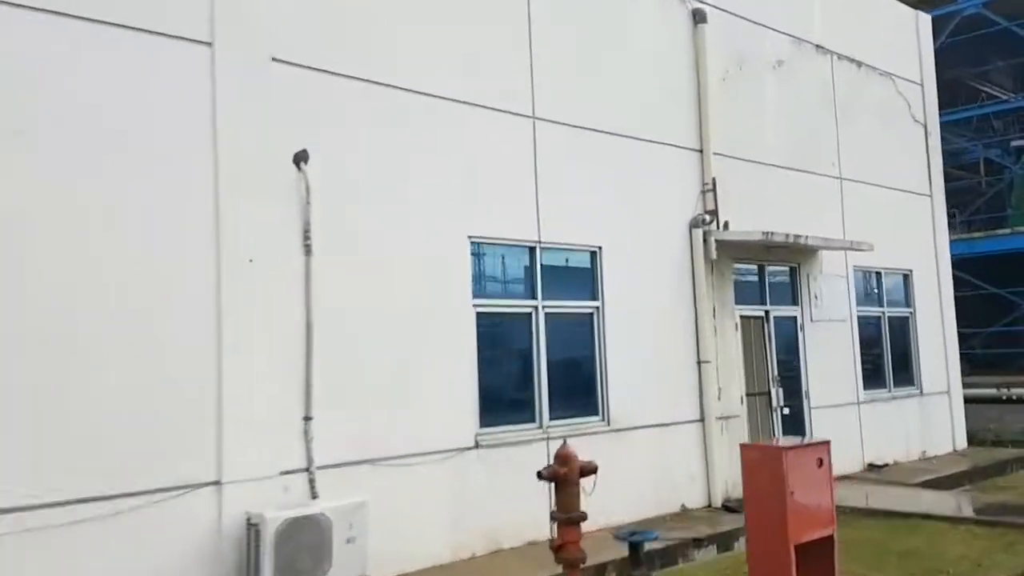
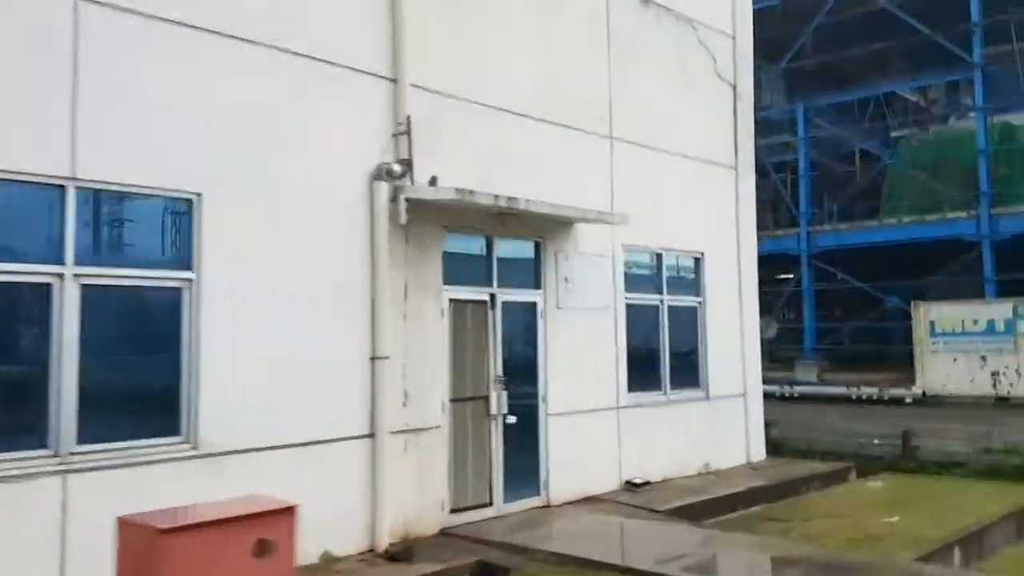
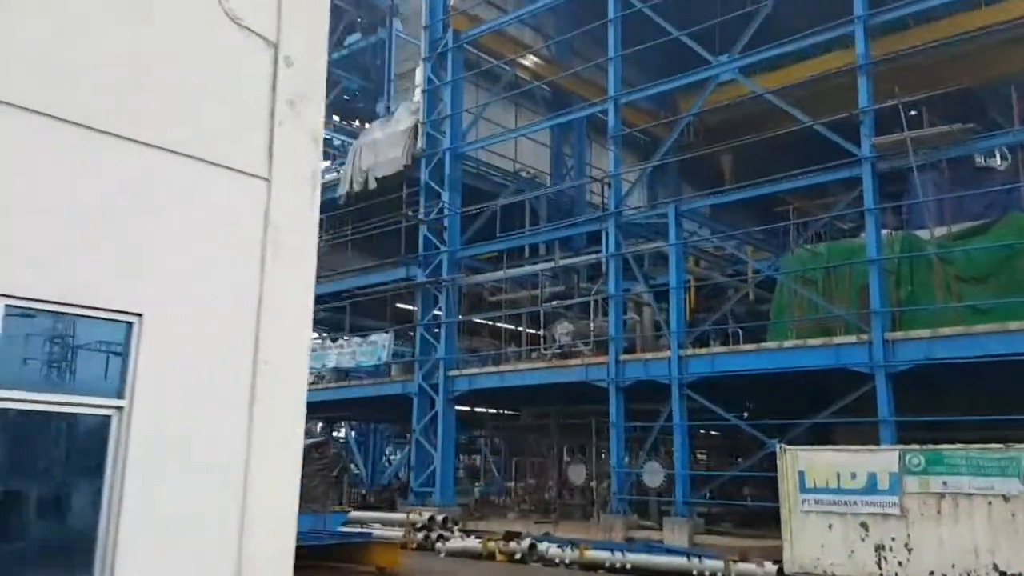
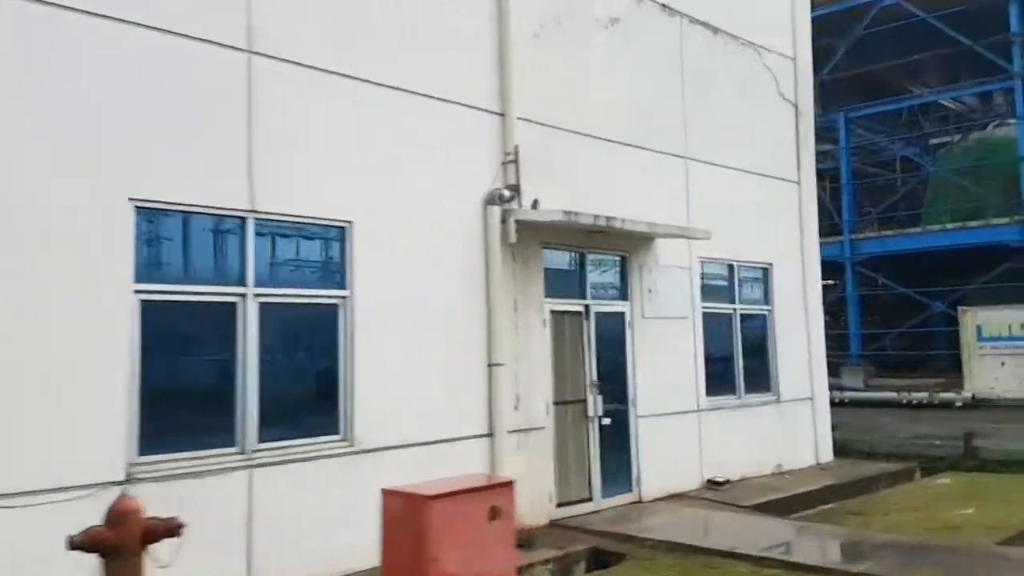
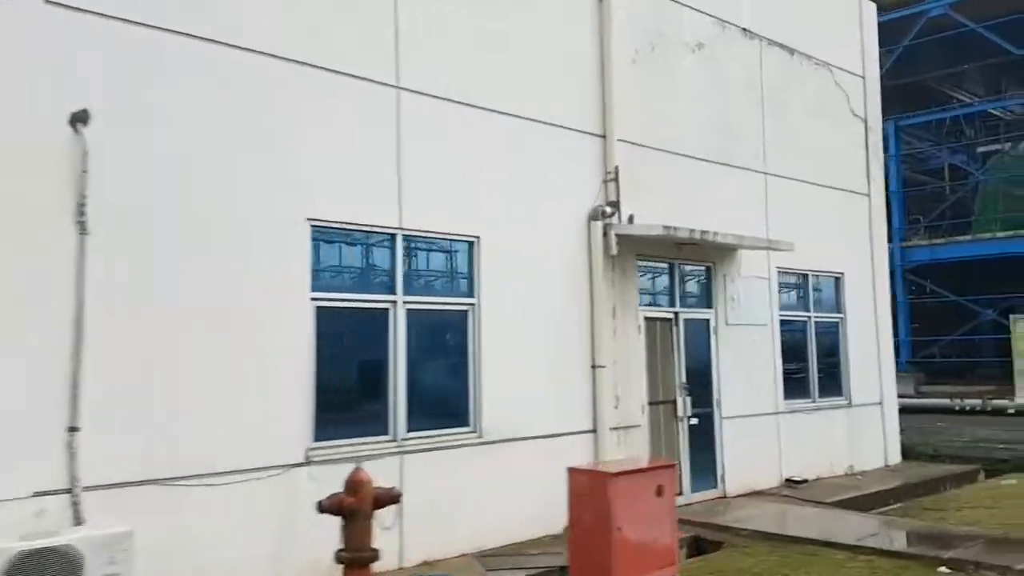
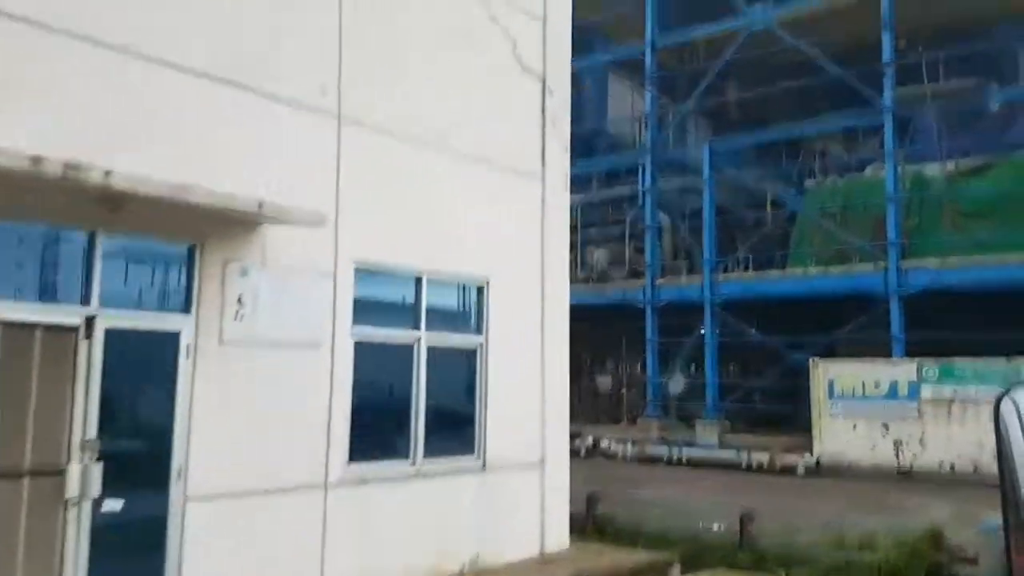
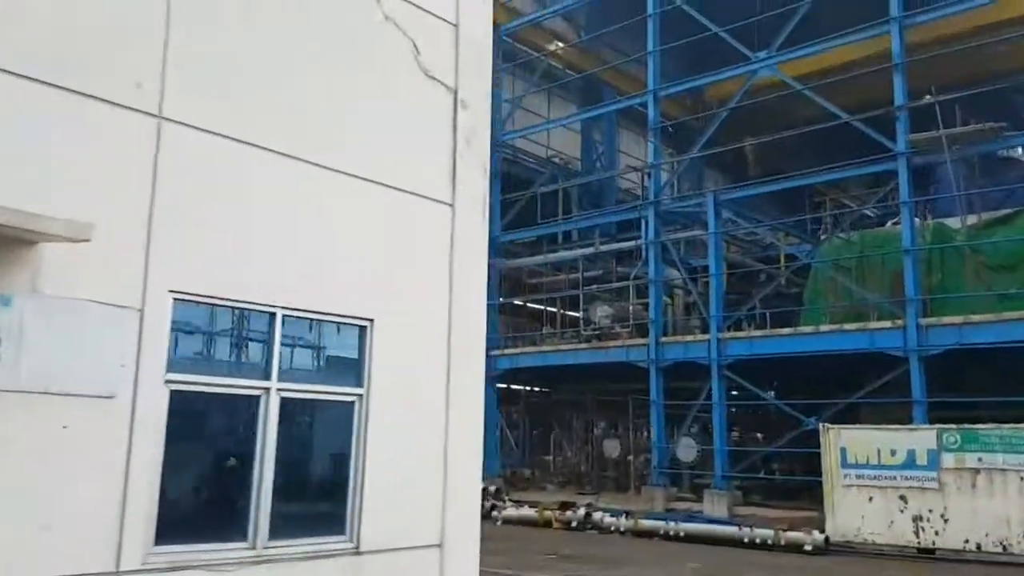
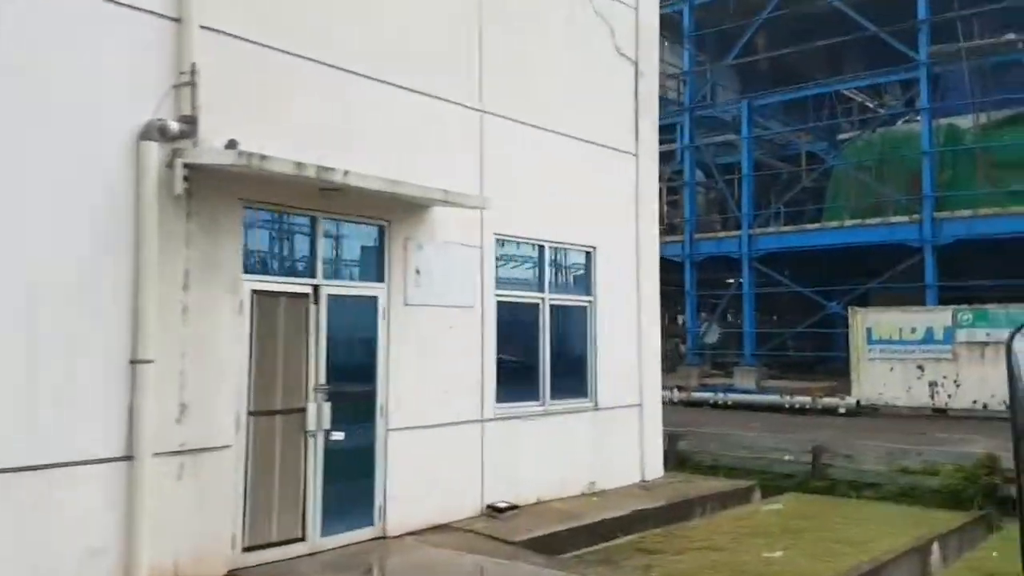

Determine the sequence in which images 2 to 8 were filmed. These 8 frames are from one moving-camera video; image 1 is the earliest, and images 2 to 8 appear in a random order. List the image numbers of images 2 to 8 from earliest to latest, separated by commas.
5, 4, 2, 8, 6, 7, 3
